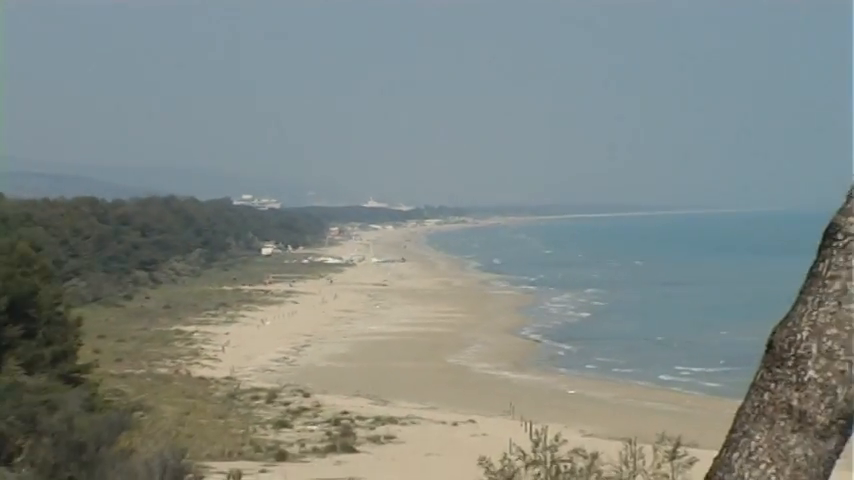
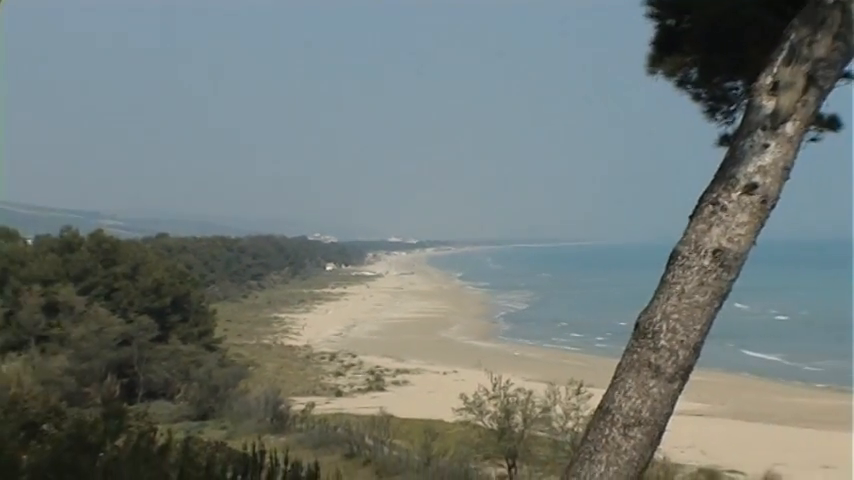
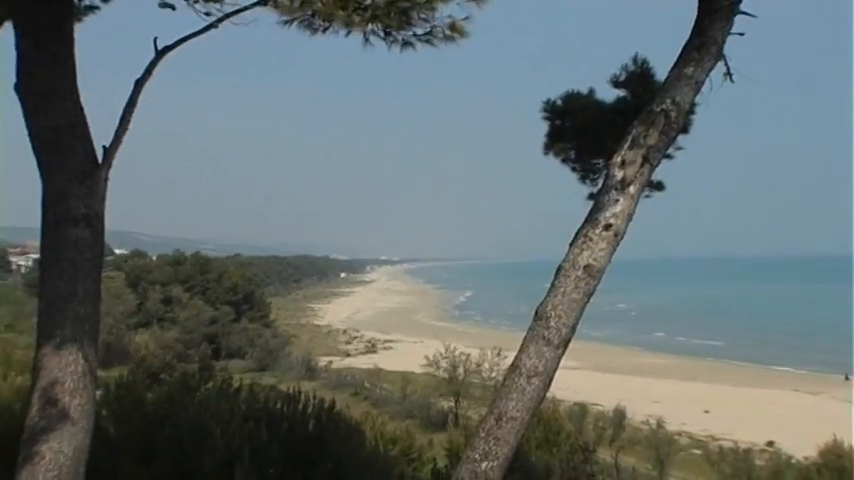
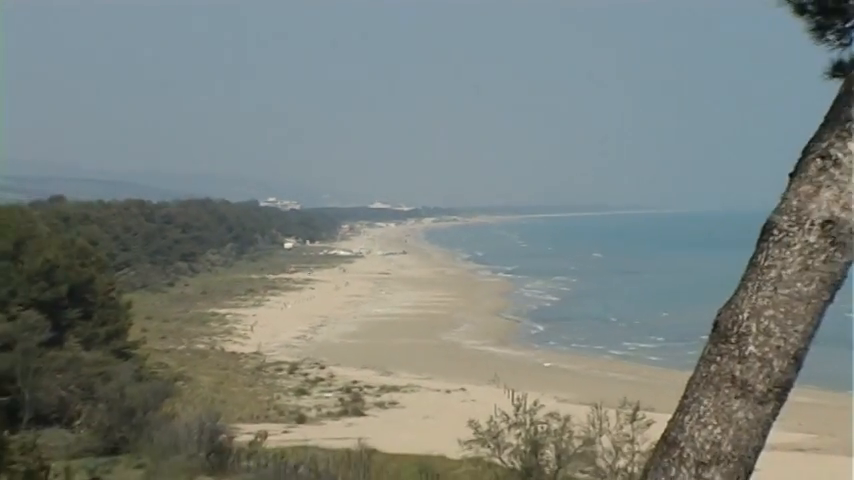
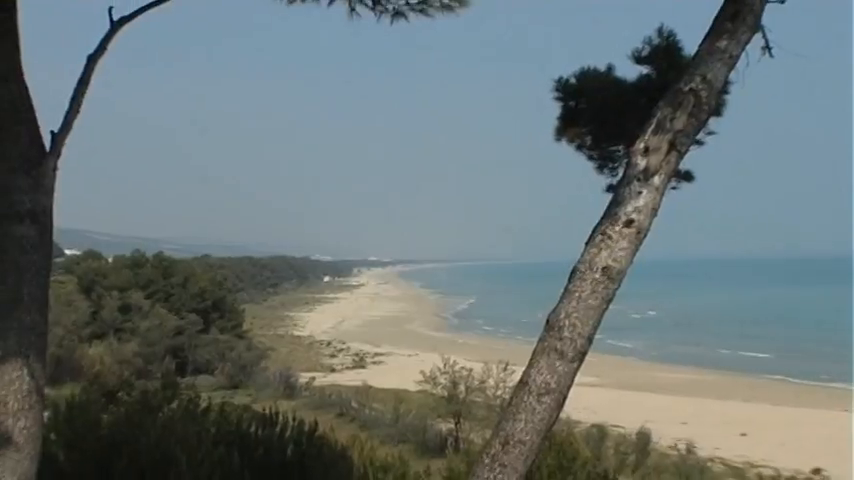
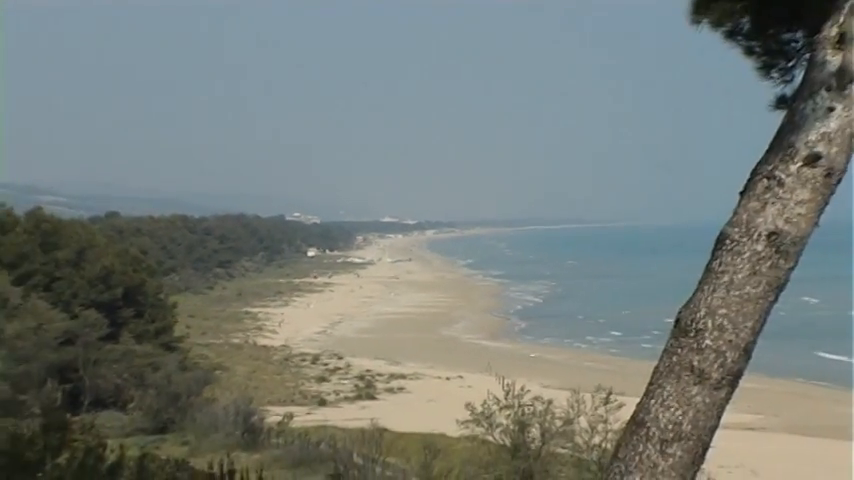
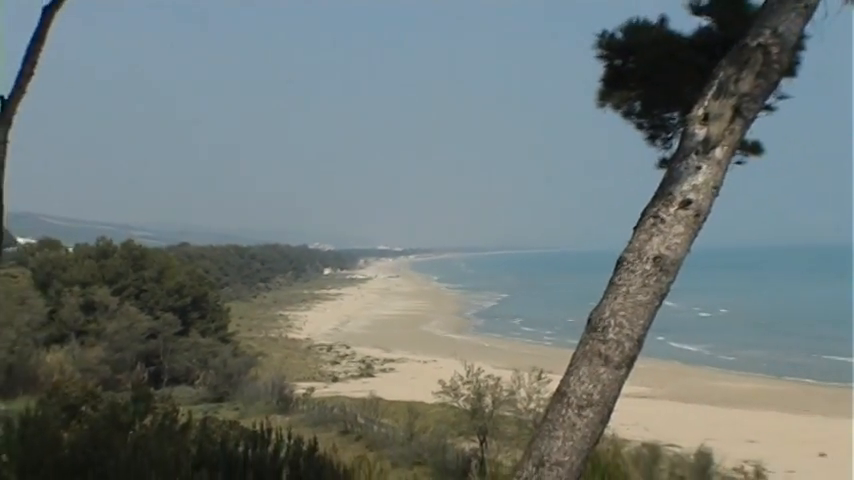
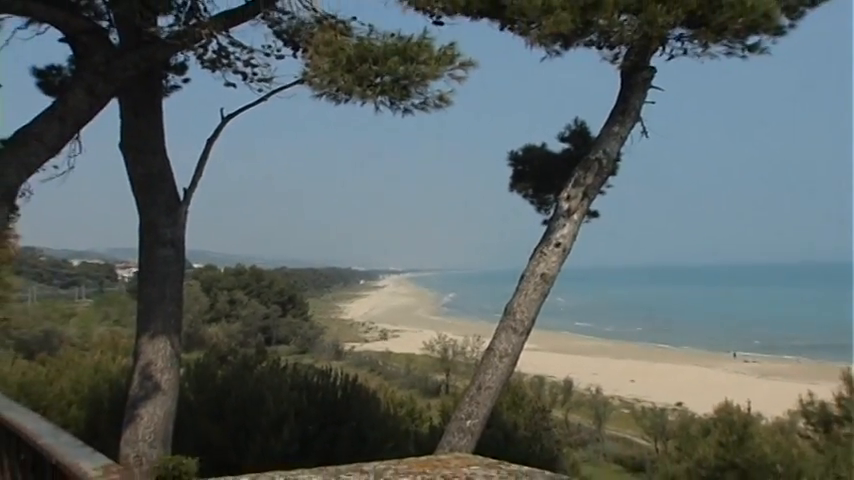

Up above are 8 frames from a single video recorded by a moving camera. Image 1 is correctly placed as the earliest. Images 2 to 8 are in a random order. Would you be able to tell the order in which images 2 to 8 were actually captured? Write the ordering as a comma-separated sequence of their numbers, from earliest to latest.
4, 6, 2, 7, 5, 3, 8
